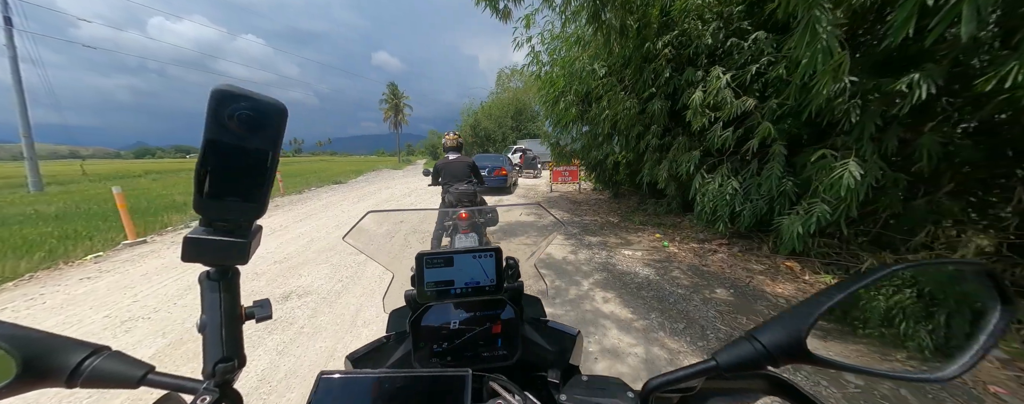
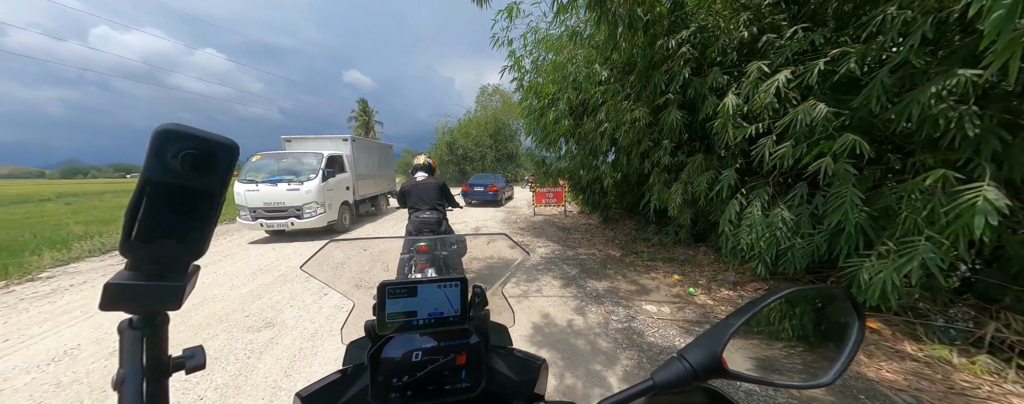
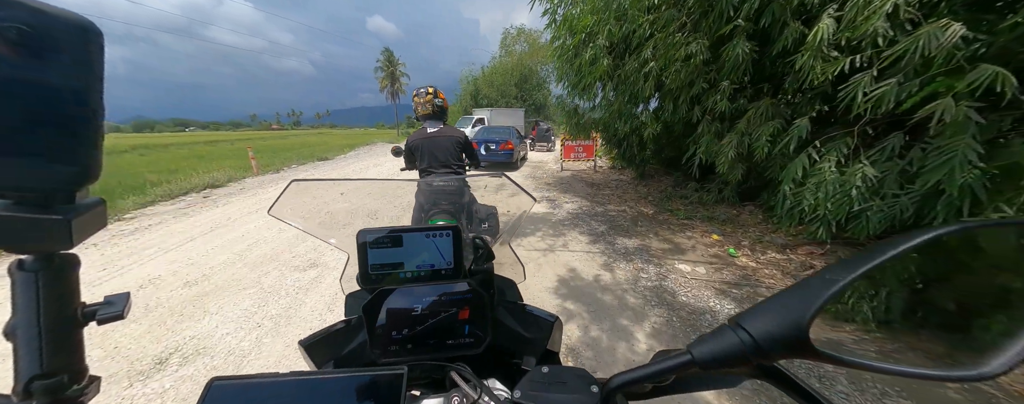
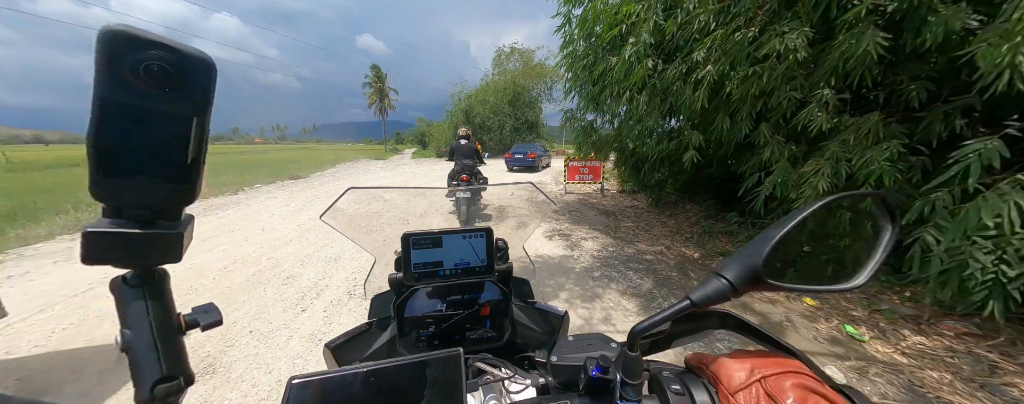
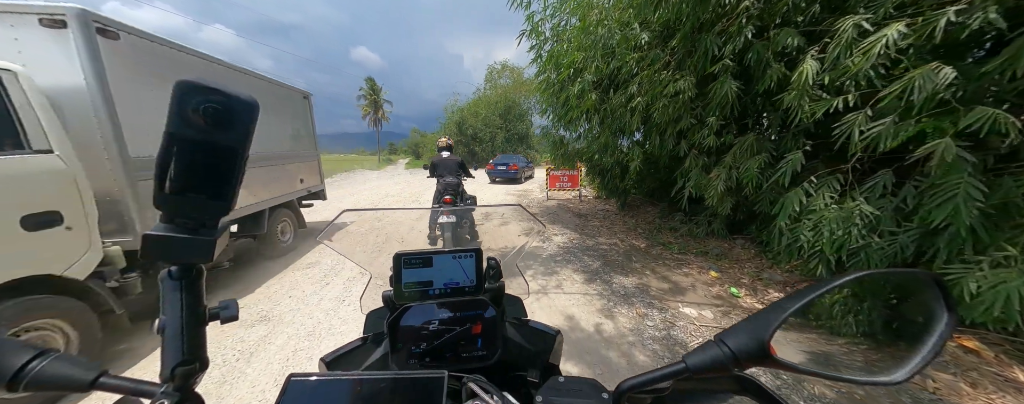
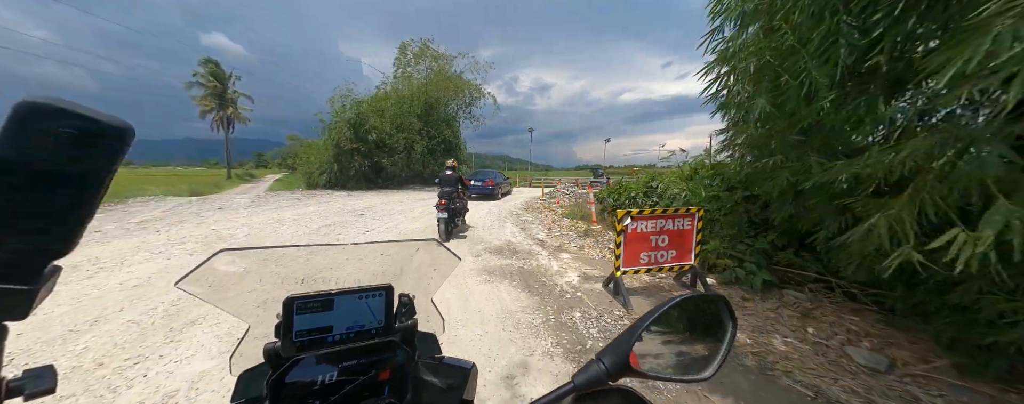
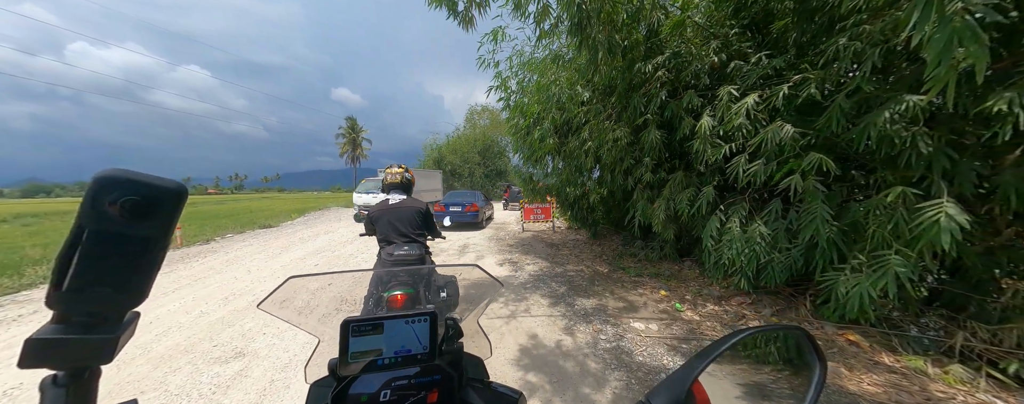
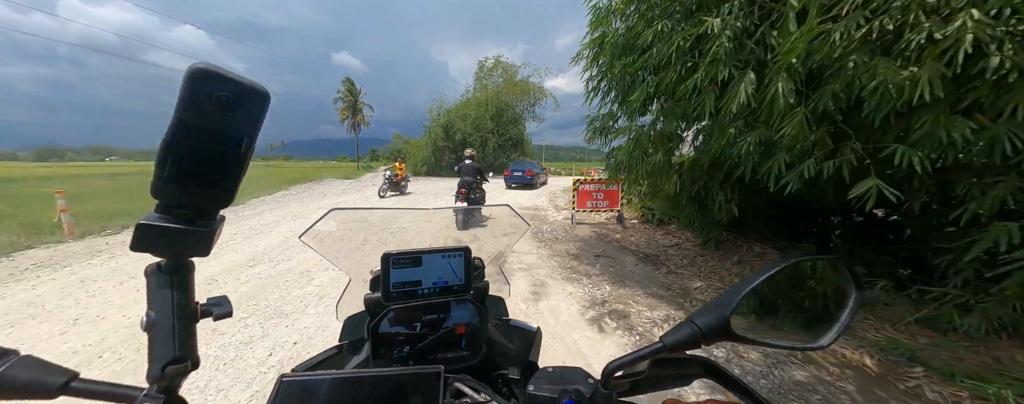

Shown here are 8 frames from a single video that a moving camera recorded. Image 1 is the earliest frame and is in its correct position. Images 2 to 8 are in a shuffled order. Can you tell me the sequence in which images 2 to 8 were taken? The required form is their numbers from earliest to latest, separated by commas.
3, 7, 2, 5, 4, 8, 6
